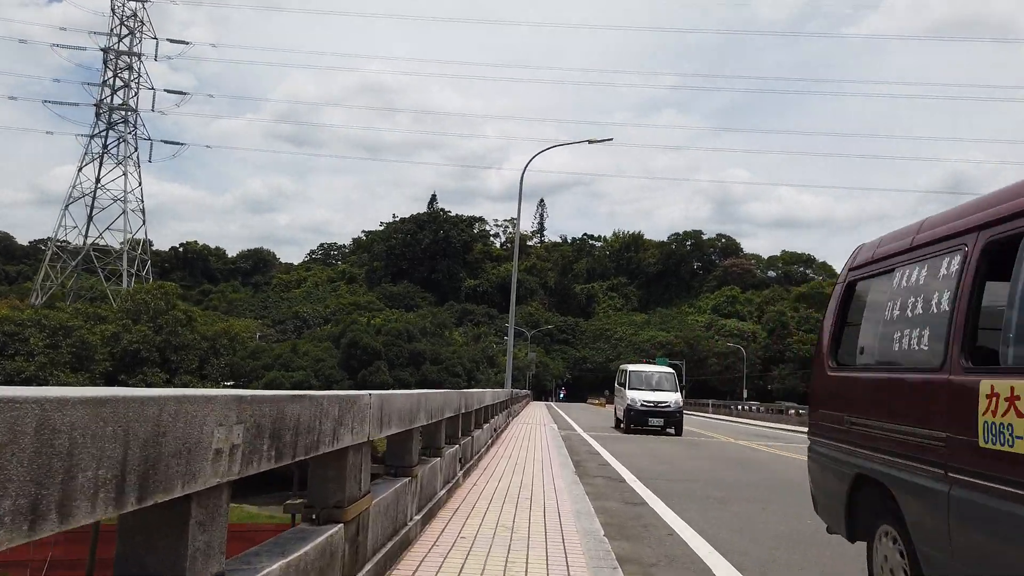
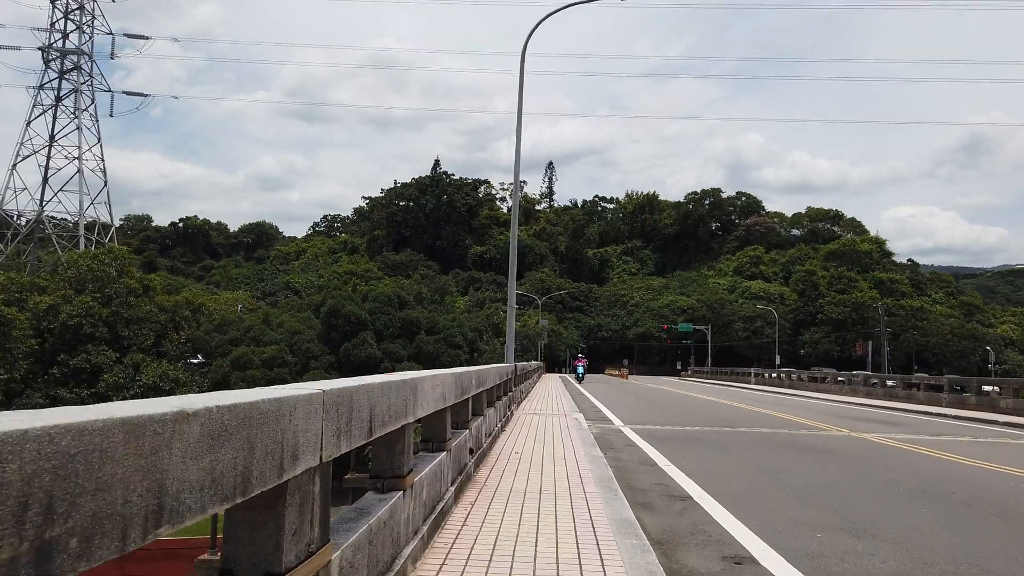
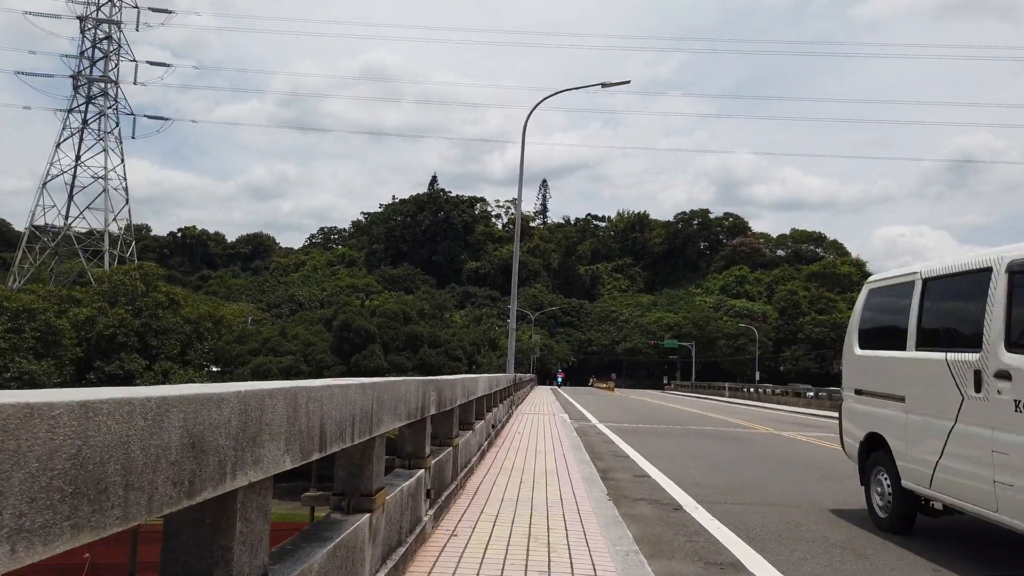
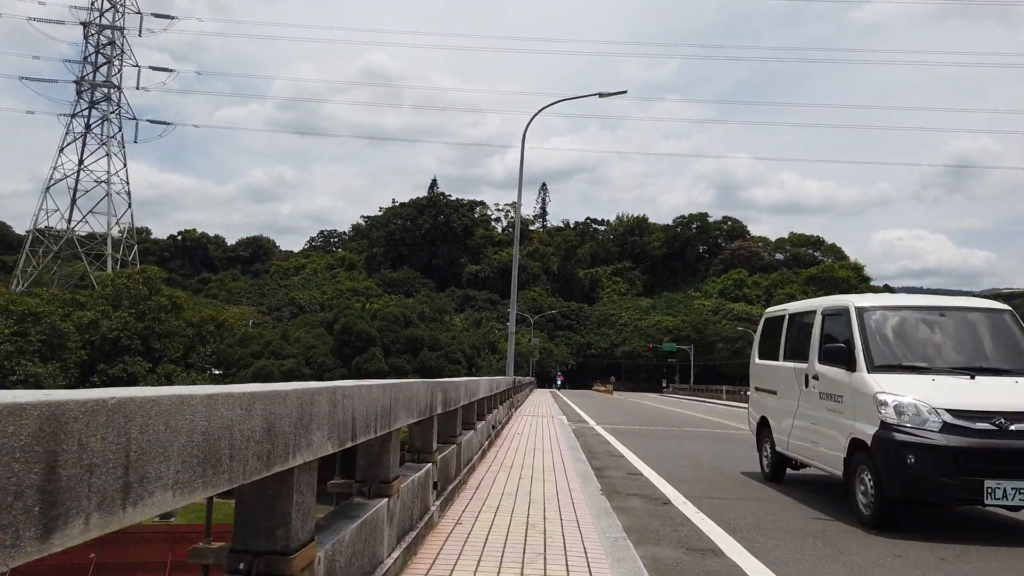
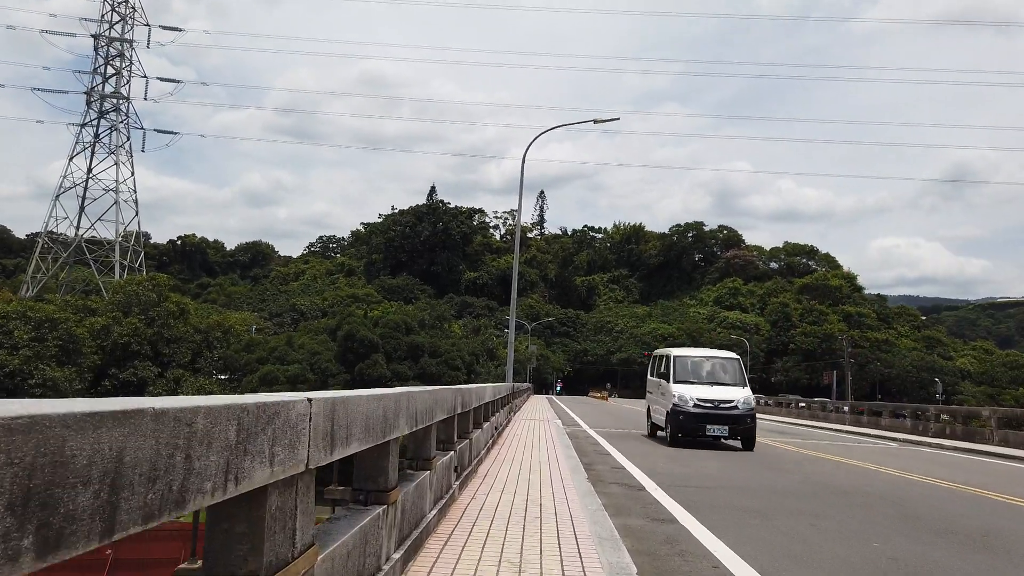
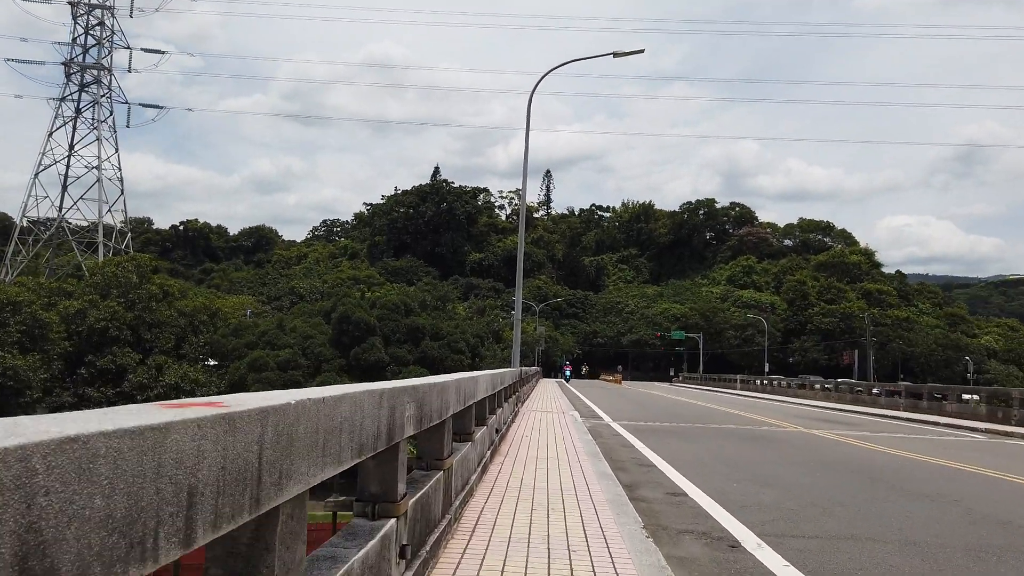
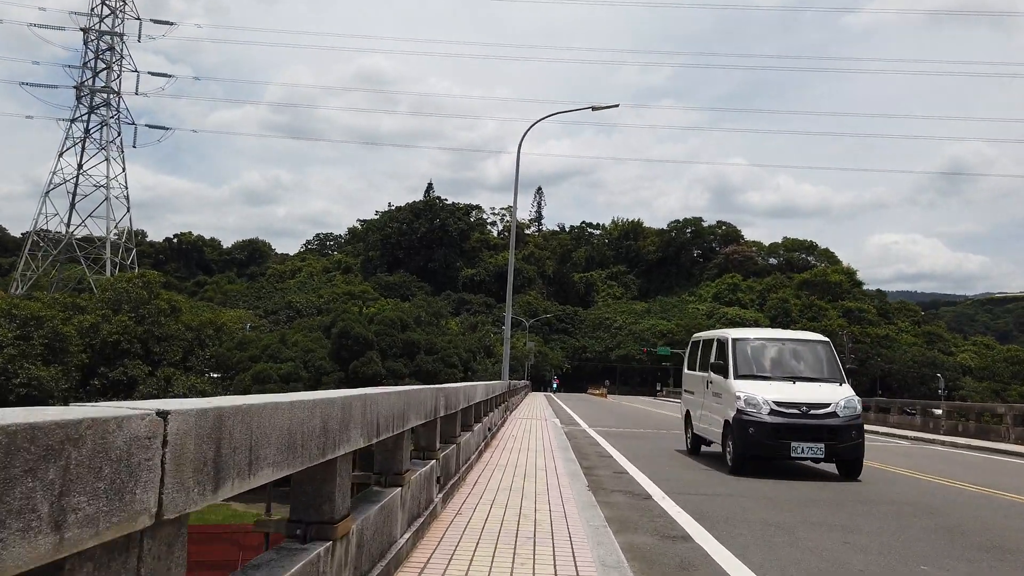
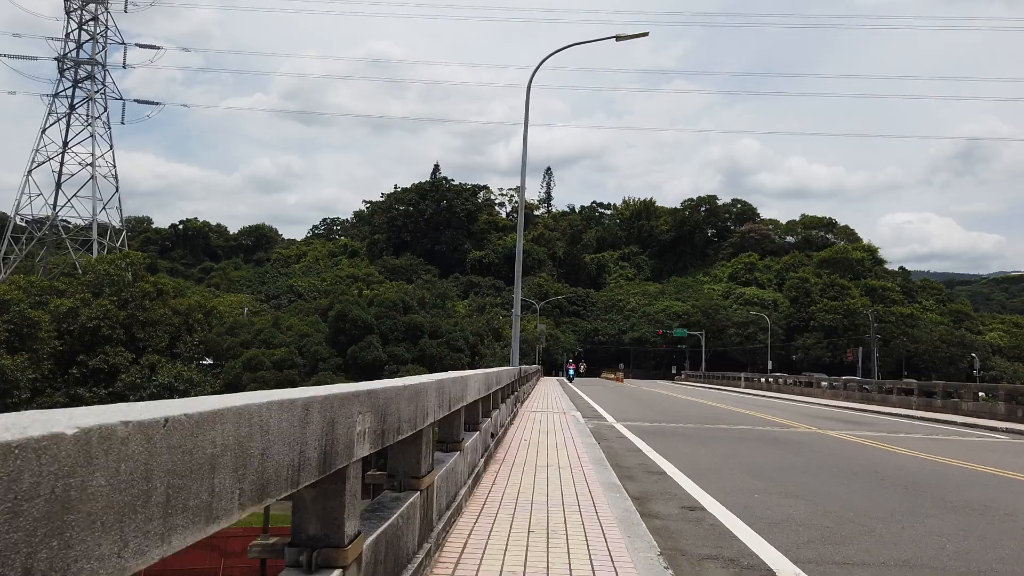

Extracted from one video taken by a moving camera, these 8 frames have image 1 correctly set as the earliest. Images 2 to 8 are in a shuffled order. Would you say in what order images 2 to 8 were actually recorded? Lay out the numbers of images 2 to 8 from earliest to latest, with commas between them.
5, 7, 4, 3, 6, 8, 2
